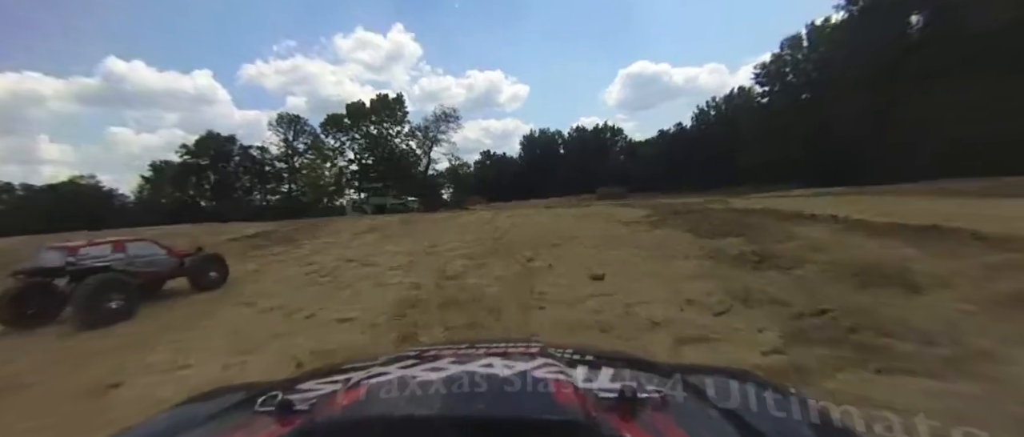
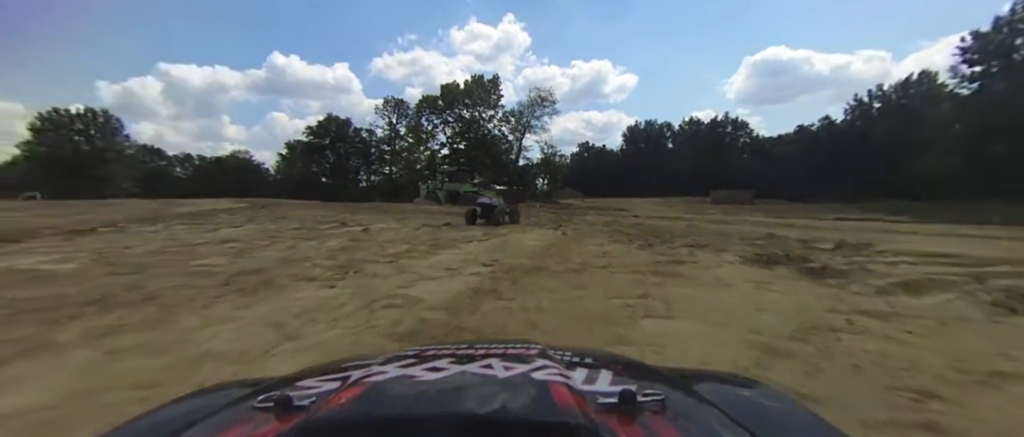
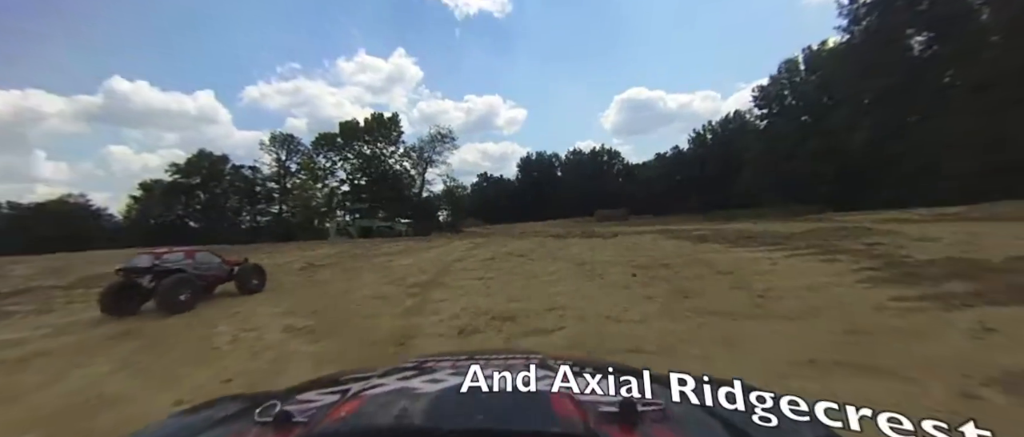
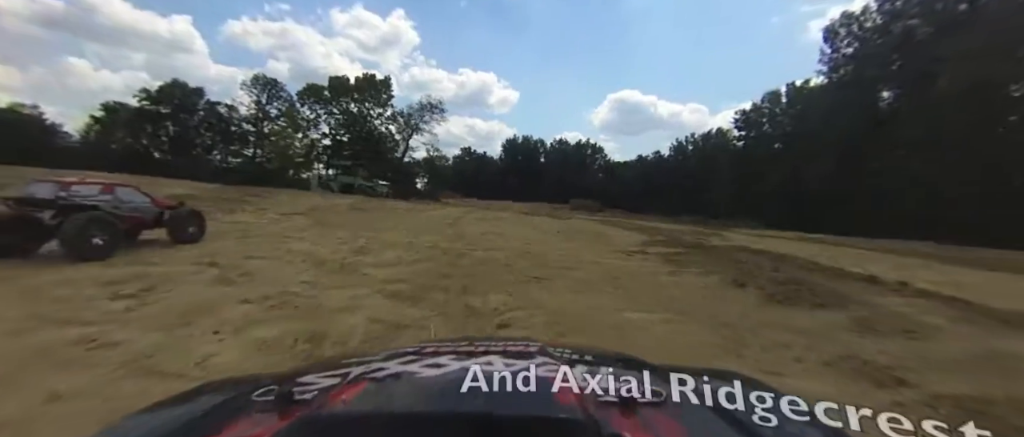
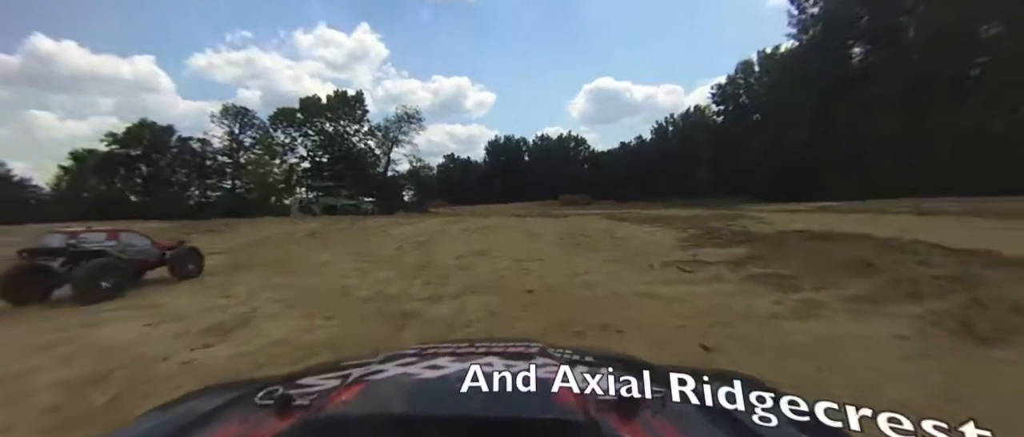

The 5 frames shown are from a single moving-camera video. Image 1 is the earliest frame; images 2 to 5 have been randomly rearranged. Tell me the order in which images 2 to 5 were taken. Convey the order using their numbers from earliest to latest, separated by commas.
4, 5, 3, 2
